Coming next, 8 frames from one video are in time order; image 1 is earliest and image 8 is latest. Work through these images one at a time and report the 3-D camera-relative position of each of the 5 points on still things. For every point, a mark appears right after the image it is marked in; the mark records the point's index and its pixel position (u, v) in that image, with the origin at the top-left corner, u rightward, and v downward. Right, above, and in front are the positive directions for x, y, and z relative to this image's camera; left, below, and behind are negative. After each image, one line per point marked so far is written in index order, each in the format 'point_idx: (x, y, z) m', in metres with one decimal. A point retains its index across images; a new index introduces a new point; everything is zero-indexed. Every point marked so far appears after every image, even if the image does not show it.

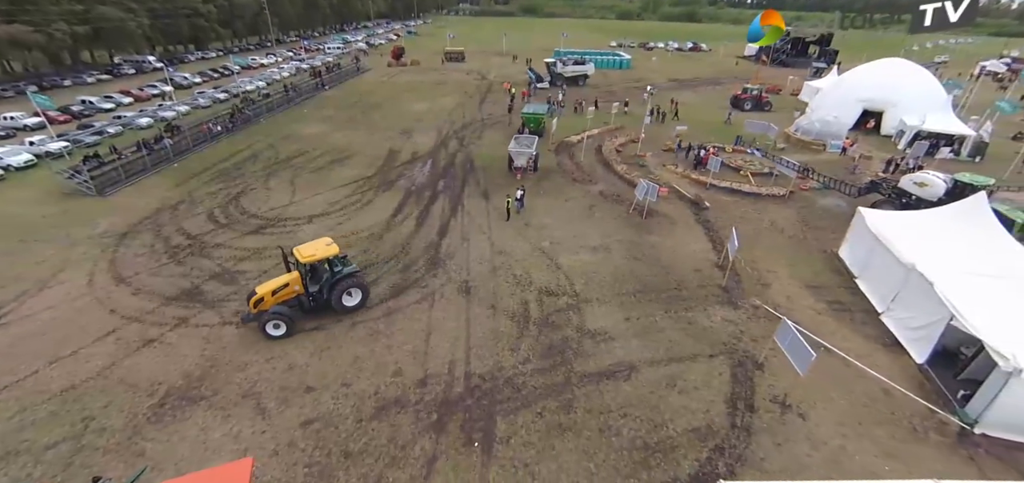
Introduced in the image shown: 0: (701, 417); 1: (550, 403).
0: (+4.0, -3.8, +8.8) m
1: (+0.8, -3.5, +9.1) m
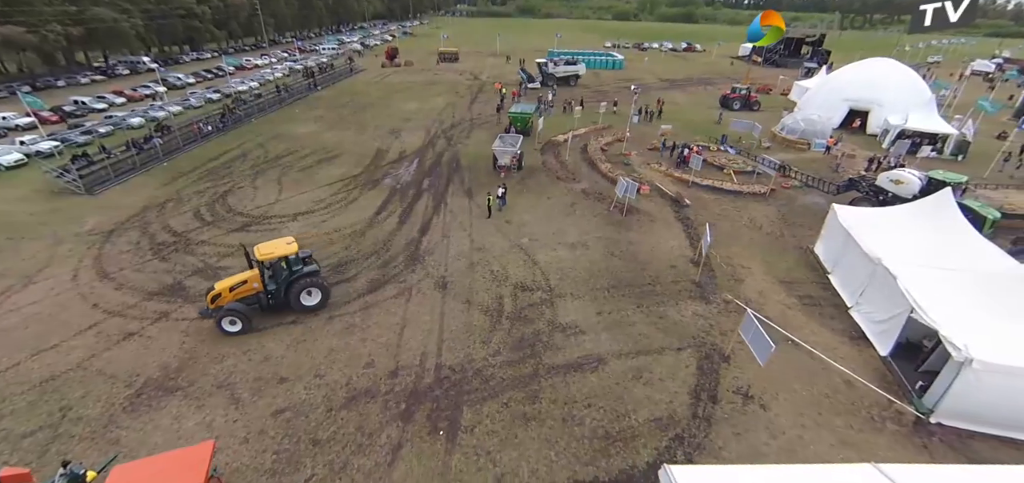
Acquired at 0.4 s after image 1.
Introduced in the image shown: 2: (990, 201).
0: (+3.3, -3.6, +9.0) m
1: (0.0, -3.4, +9.3) m
2: (+20.1, +1.6, +17.5) m
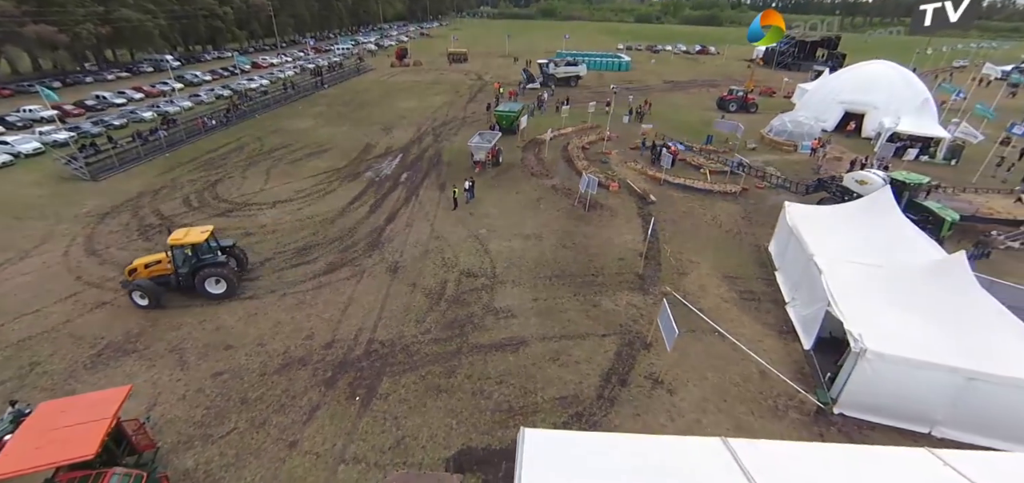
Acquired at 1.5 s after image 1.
0: (+1.3, -3.4, +9.5) m
1: (-1.9, -3.0, +9.9) m
2: (+18.7, +1.4, +17.1) m
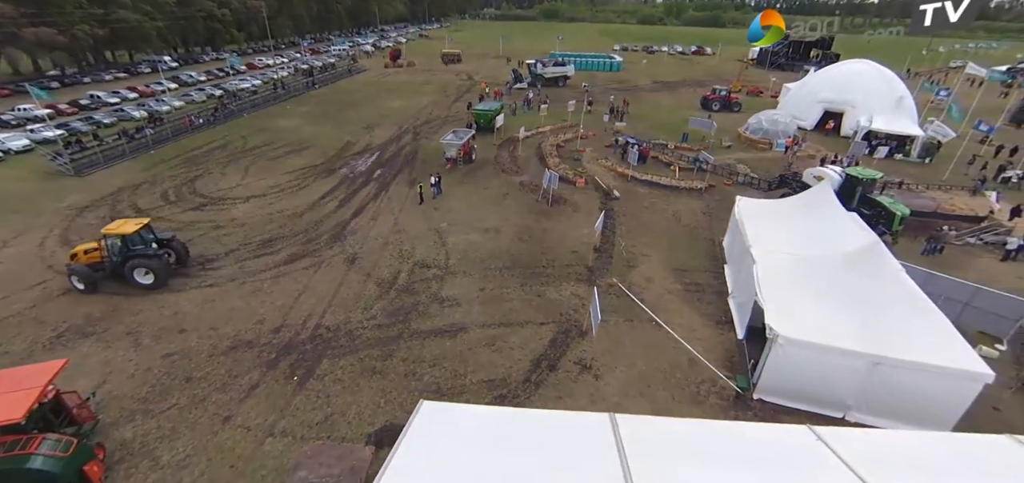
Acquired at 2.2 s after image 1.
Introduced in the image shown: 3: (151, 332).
0: (-0.3, -3.1, +9.9) m
1: (-3.5, -2.8, +10.4) m
2: (+17.2, +1.5, +17.3) m
3: (-9.6, -2.4, +10.9) m
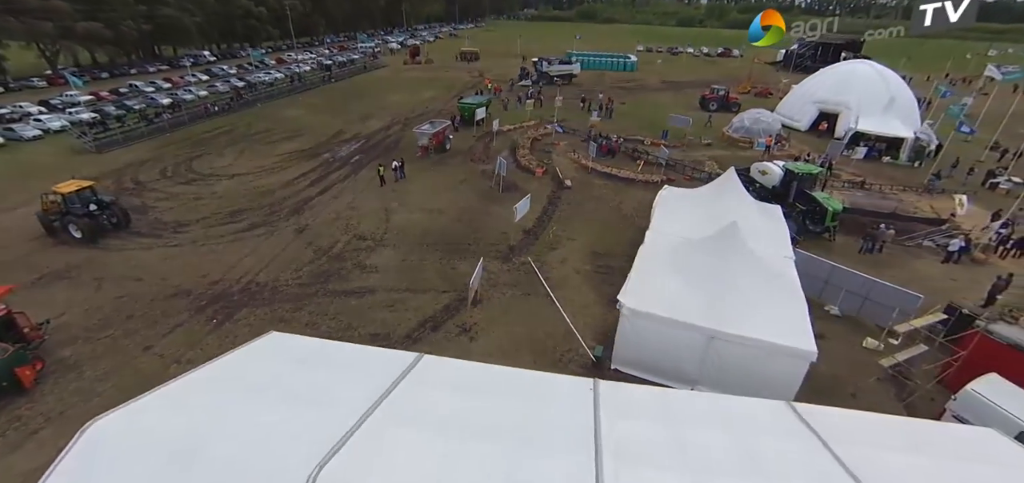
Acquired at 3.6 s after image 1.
0: (-3.3, -2.3, +10.9) m
1: (-6.4, -1.8, +11.7) m
2: (+15.0, +1.5, +16.9) m
3: (-12.4, -1.2, +12.8) m
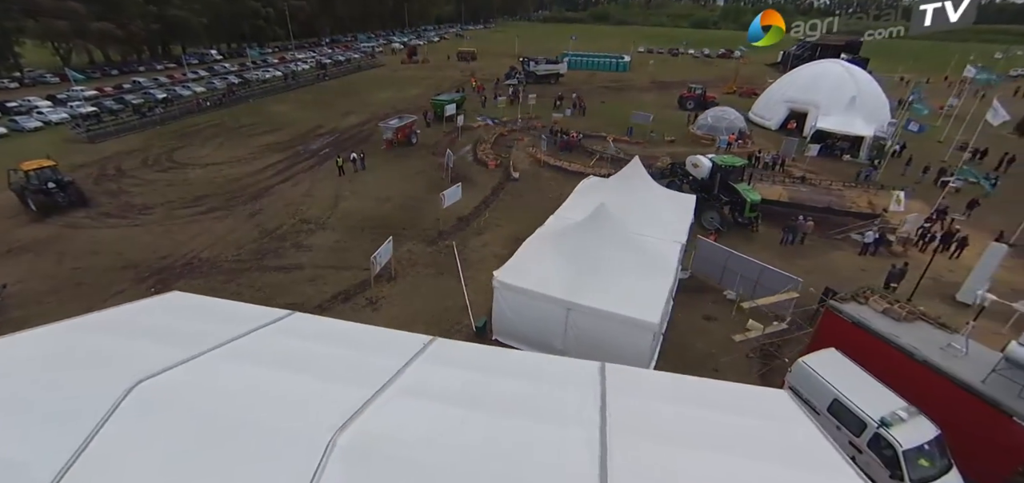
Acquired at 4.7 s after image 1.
0: (-6.0, -1.7, +11.9) m
1: (-9.1, -1.1, +12.8) m
2: (+12.6, +1.7, +17.2) m
3: (-15.0, -0.4, +14.1) m
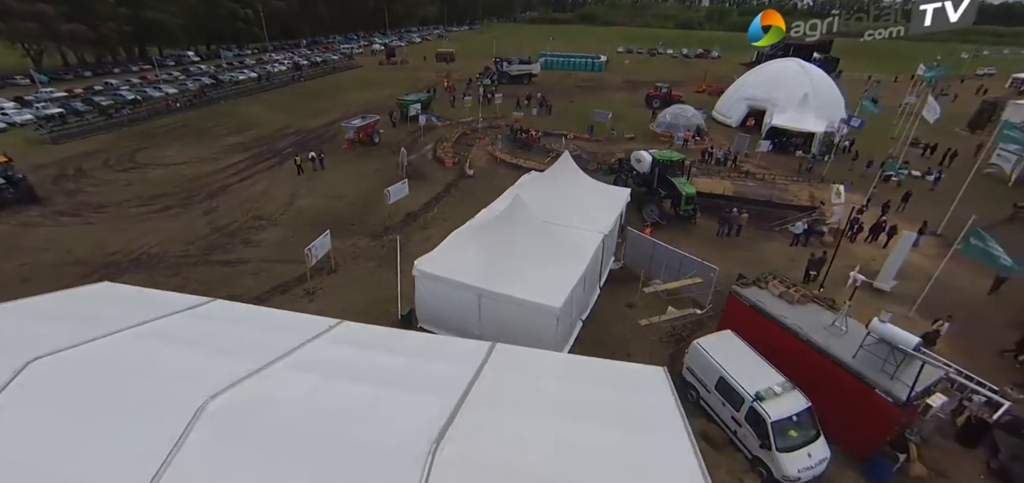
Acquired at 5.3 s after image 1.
0: (-8.0, -1.5, +12.2) m
1: (-11.1, -1.0, +13.1) m
2: (+10.5, +2.0, +17.7) m
3: (-17.0, -0.3, +14.4) m
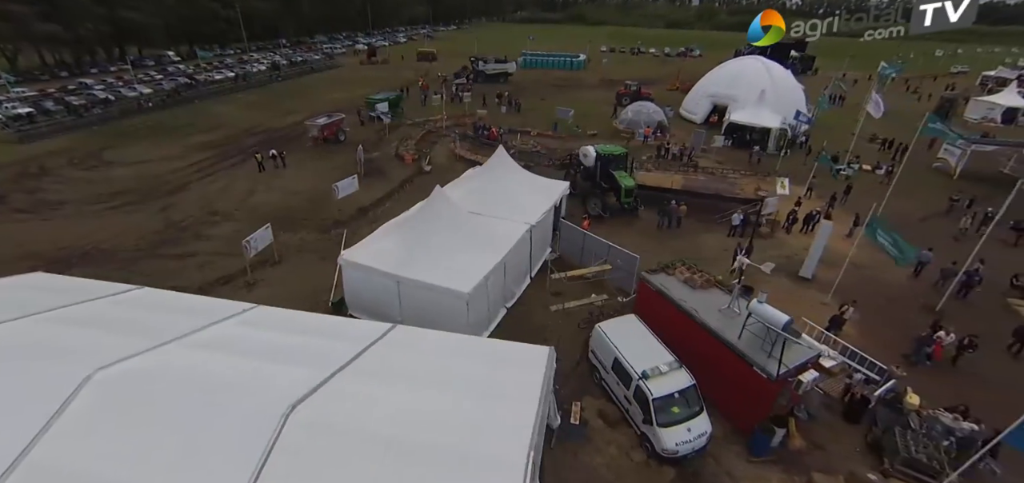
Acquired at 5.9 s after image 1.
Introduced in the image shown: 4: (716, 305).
0: (-10.0, -1.3, +12.6) m
1: (-13.1, -0.8, +13.4) m
2: (+8.4, +2.4, +18.2) m
3: (-19.1, -0.1, +14.6) m
4: (+4.6, -1.4, +9.3) m
